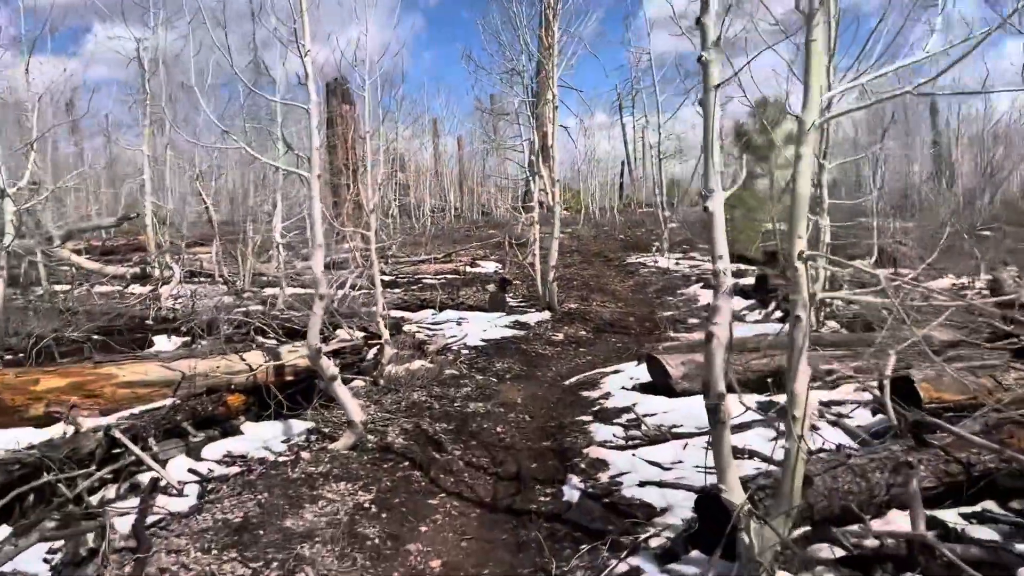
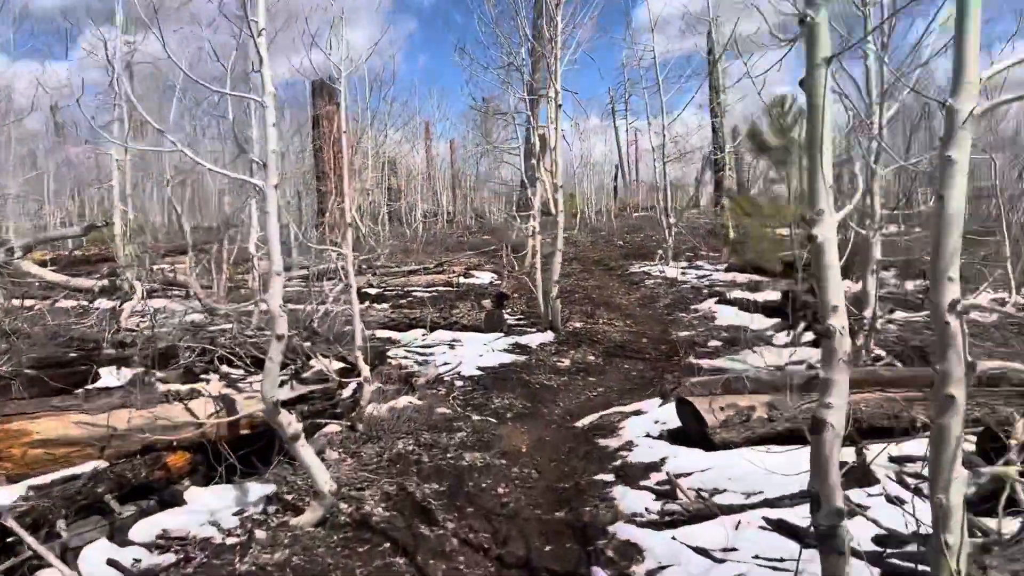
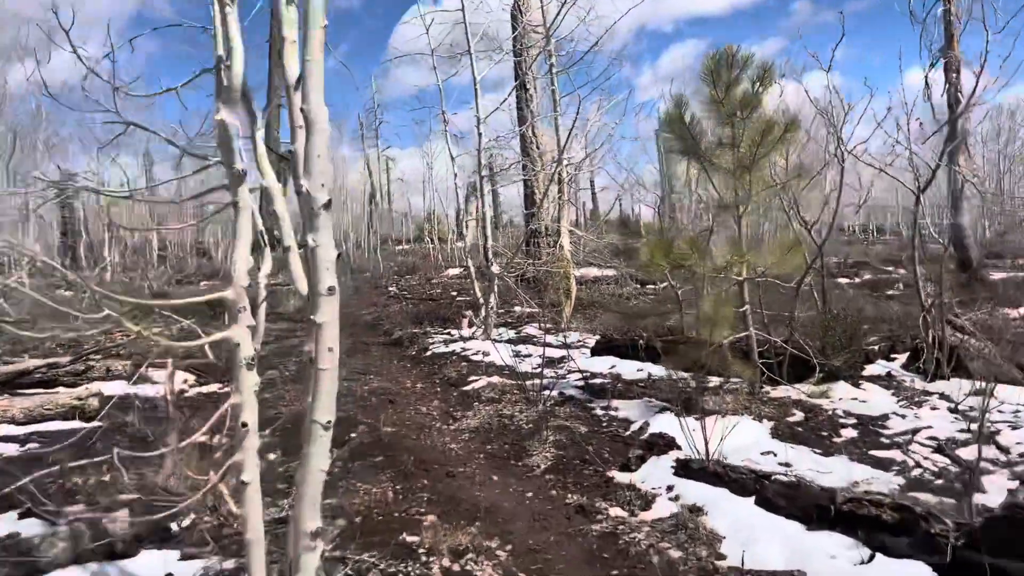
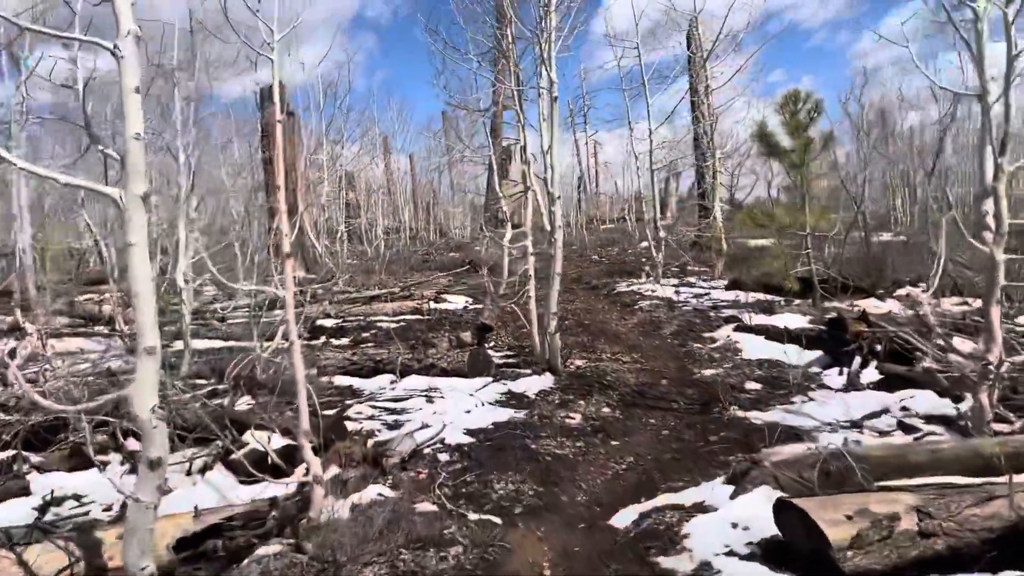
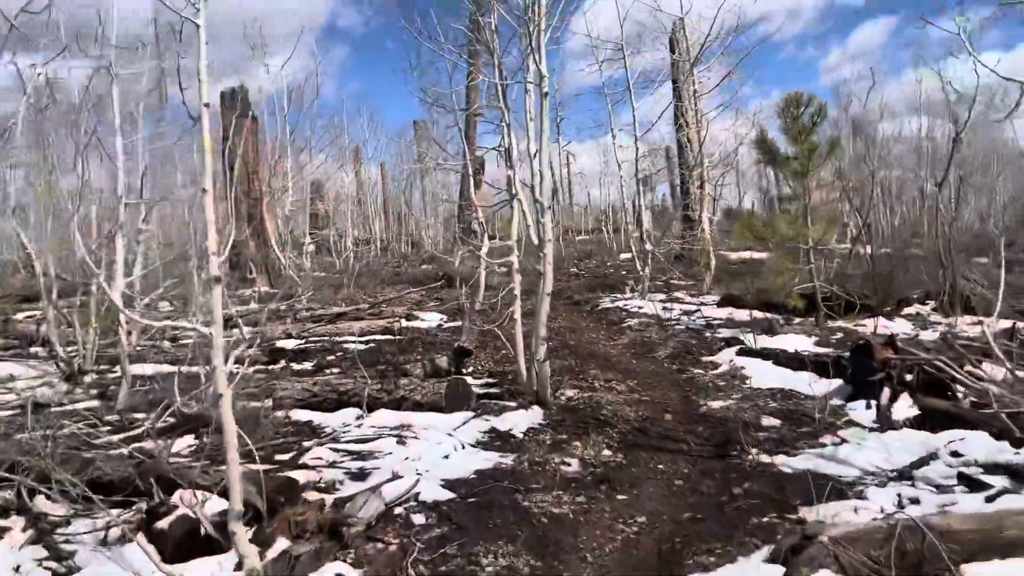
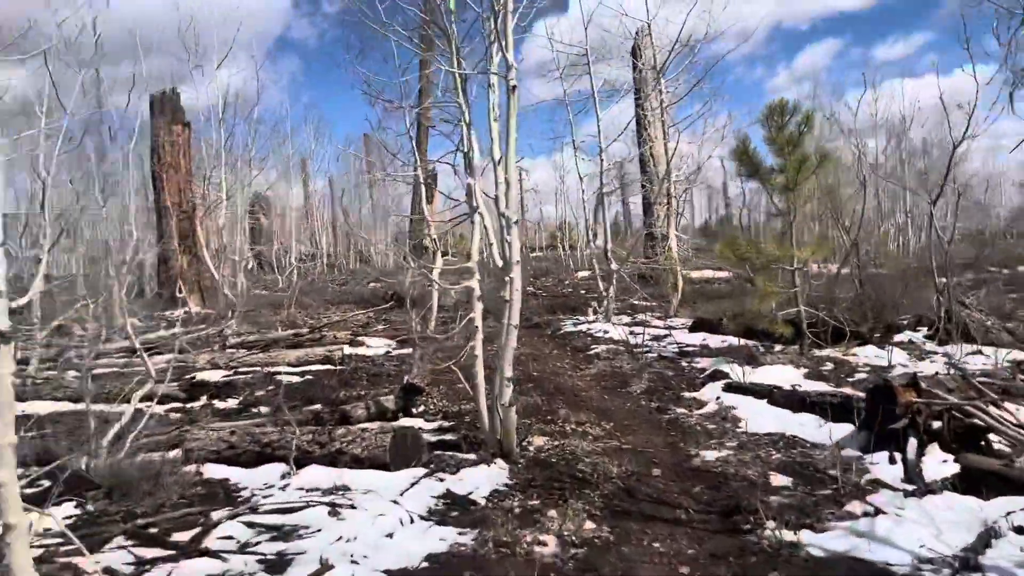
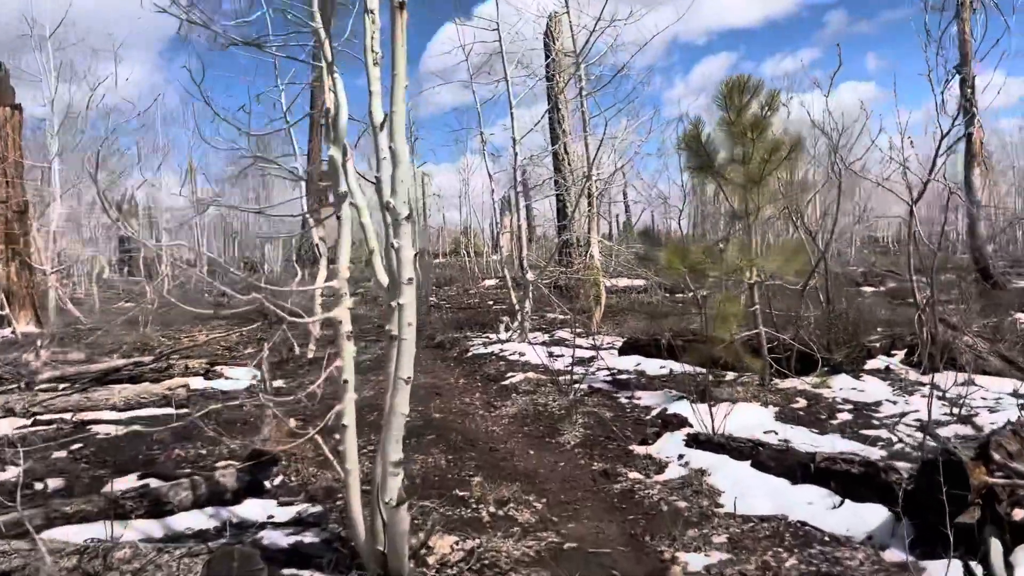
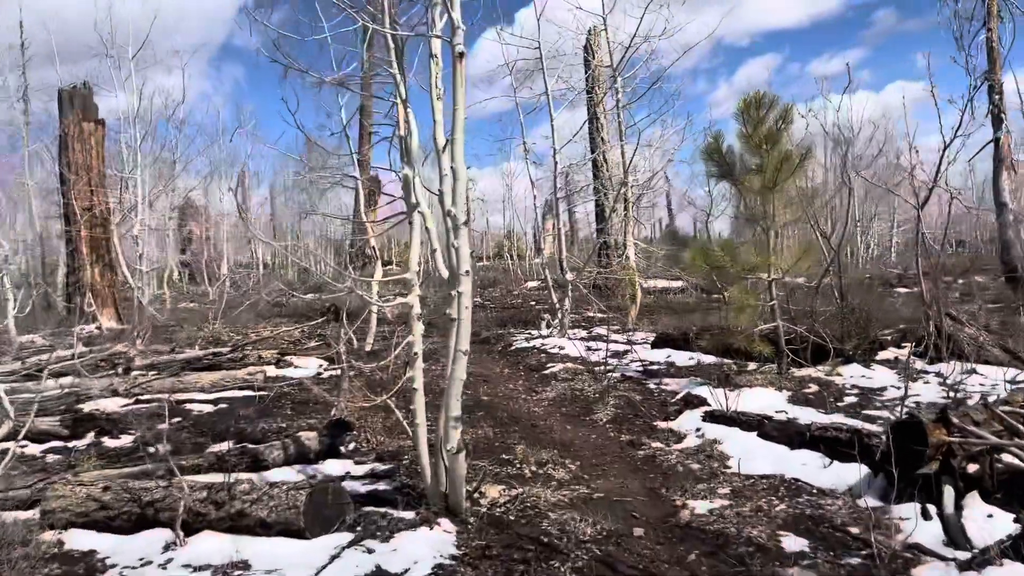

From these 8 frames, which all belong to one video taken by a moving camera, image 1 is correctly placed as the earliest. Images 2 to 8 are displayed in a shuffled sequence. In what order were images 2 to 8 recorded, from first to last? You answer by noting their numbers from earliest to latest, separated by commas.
2, 4, 5, 6, 8, 7, 3
